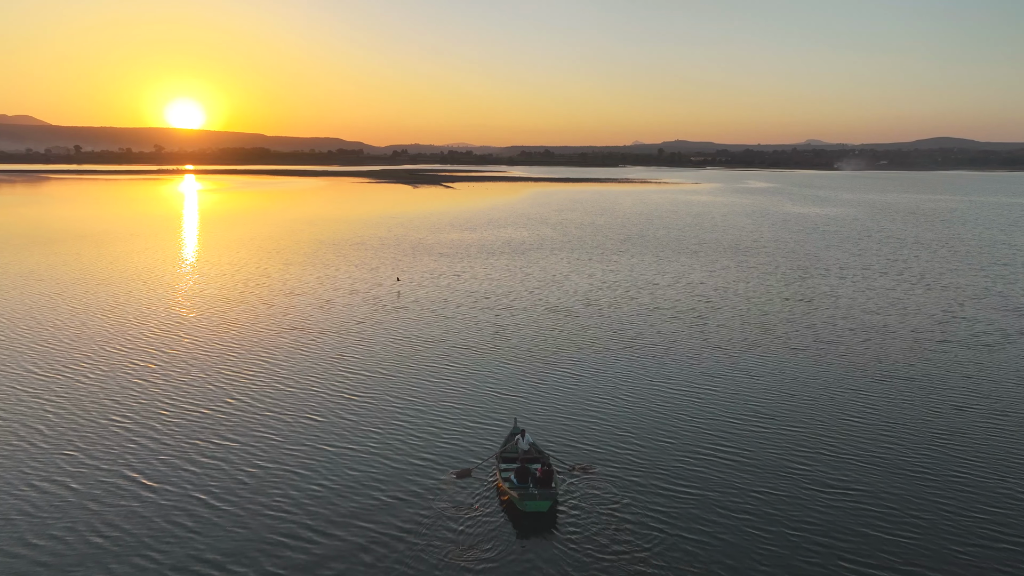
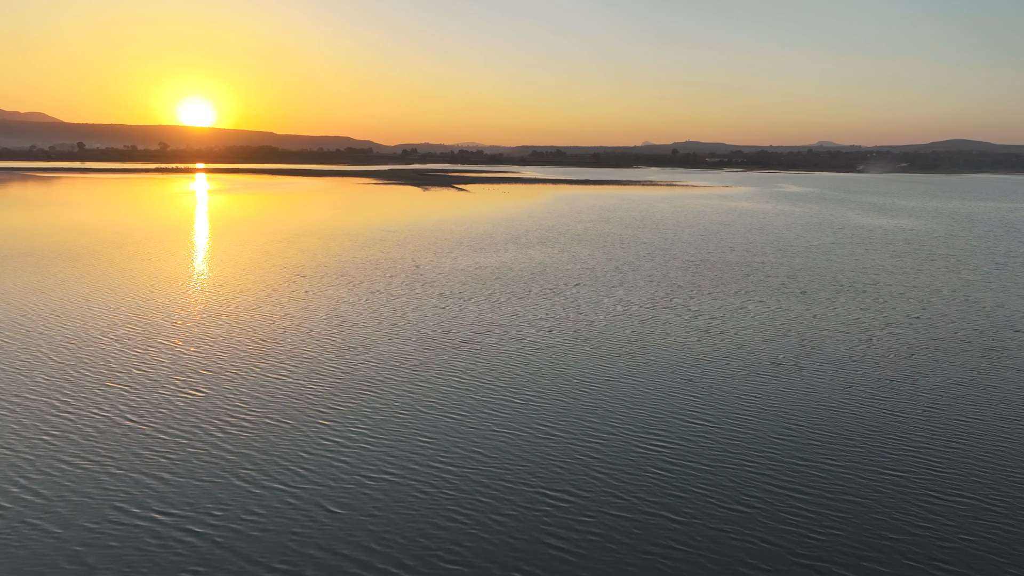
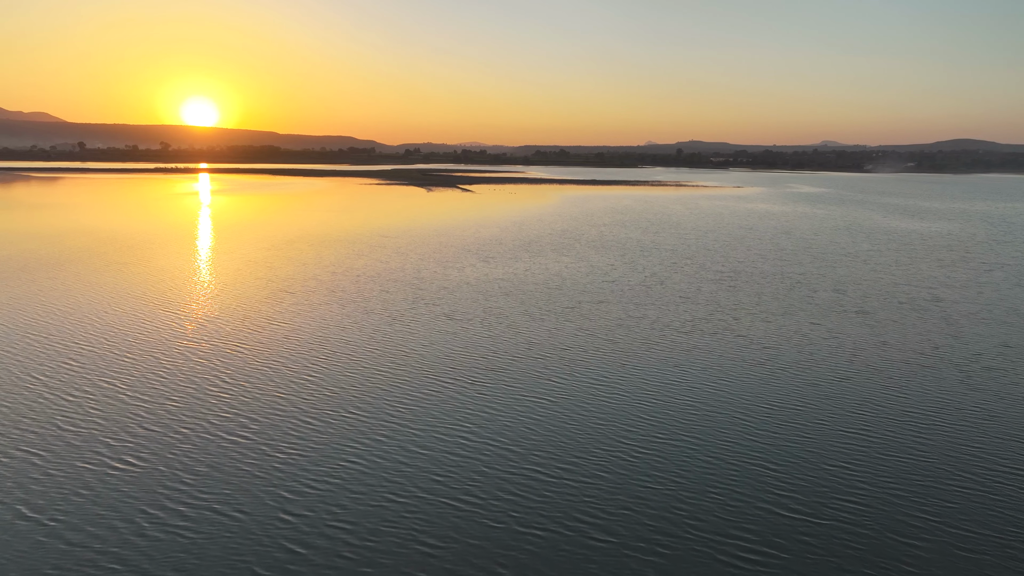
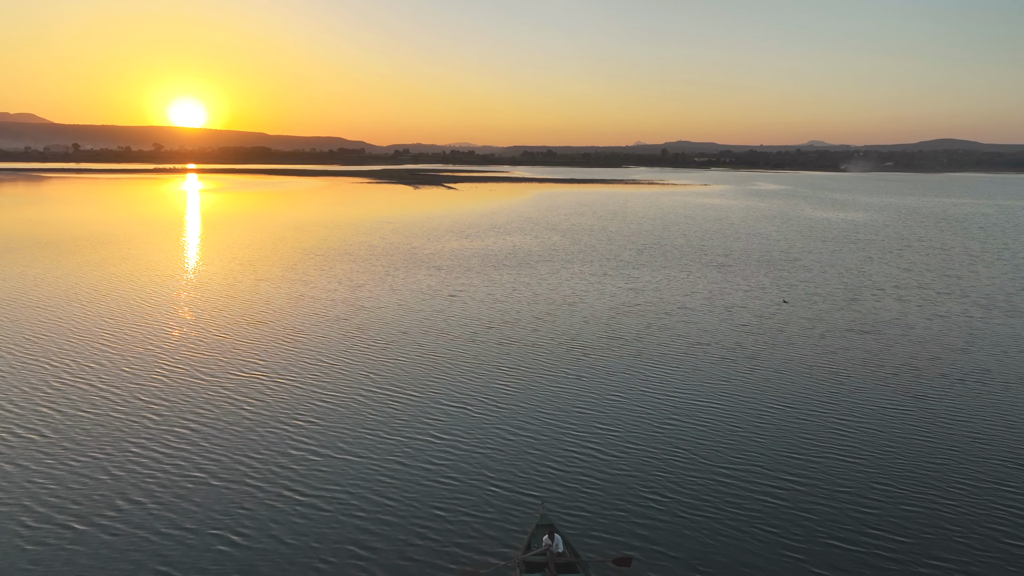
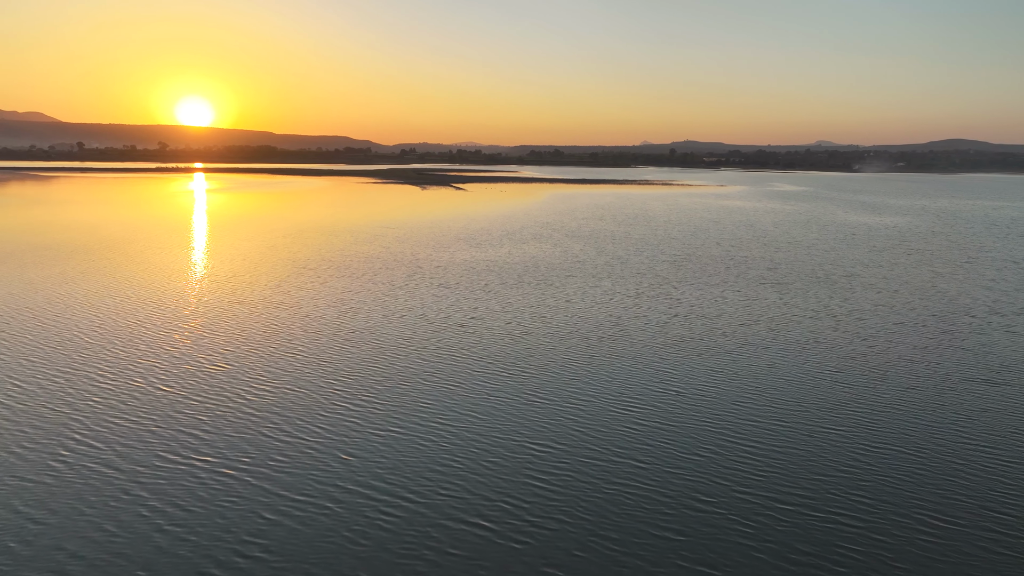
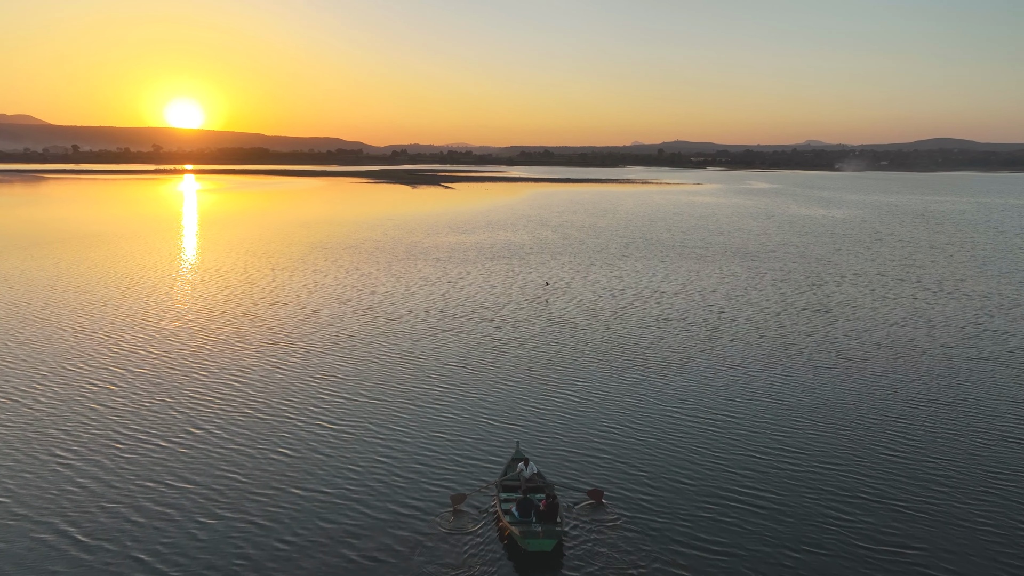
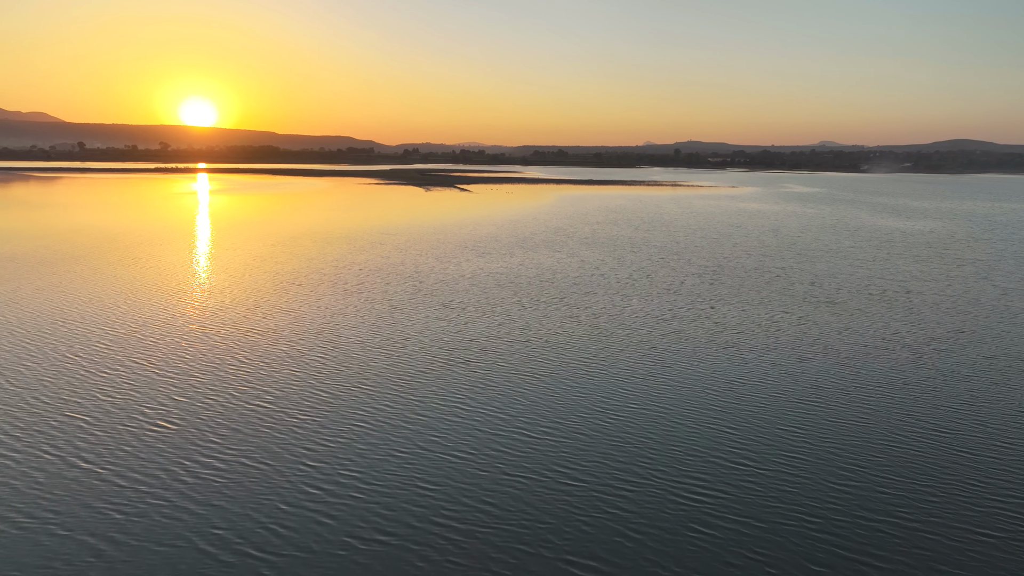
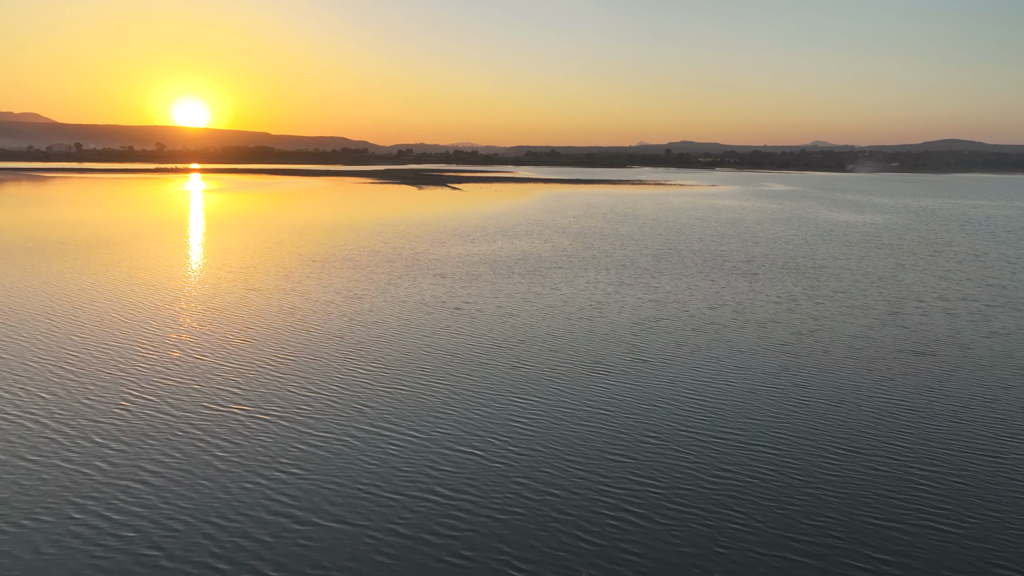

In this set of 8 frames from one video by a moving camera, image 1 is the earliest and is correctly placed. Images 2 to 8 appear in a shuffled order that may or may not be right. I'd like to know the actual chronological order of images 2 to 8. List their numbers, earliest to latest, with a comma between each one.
6, 4, 8, 5, 2, 7, 3
